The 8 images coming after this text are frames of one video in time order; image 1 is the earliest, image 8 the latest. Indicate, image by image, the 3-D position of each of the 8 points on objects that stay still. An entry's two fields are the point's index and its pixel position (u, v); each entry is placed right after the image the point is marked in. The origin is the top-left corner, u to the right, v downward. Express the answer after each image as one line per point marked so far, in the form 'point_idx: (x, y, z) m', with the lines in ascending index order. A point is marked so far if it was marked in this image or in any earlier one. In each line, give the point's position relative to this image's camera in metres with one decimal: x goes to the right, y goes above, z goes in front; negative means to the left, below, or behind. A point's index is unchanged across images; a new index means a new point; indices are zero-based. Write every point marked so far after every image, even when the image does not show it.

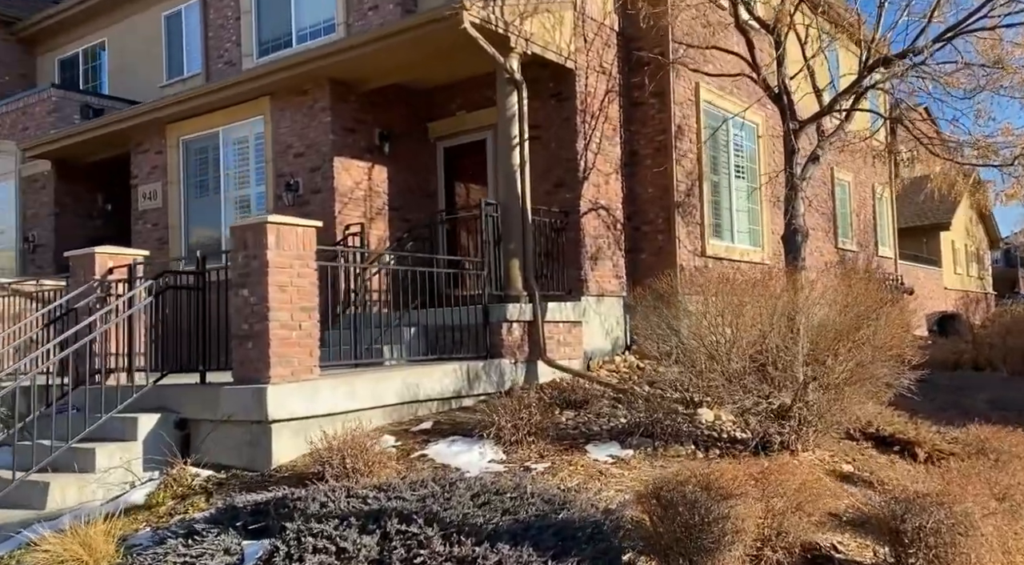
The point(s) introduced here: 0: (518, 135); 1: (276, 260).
0: (+0.1, +1.6, +9.9) m
1: (-2.1, +0.2, +7.6) m
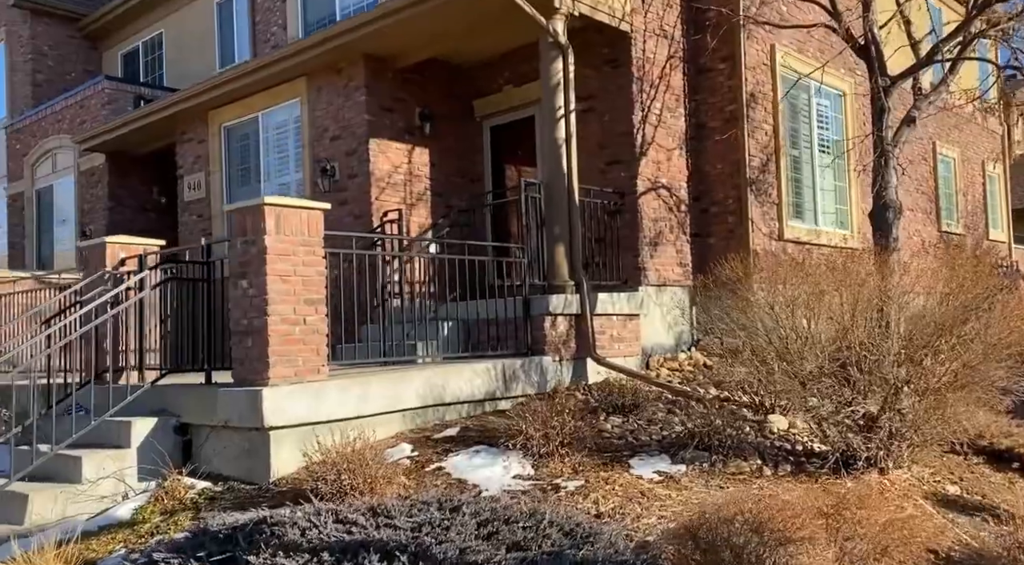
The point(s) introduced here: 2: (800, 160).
0: (+0.5, +1.7, +8.9) m
1: (-1.8, +0.3, +6.7) m
2: (+3.6, +1.5, +11.5) m
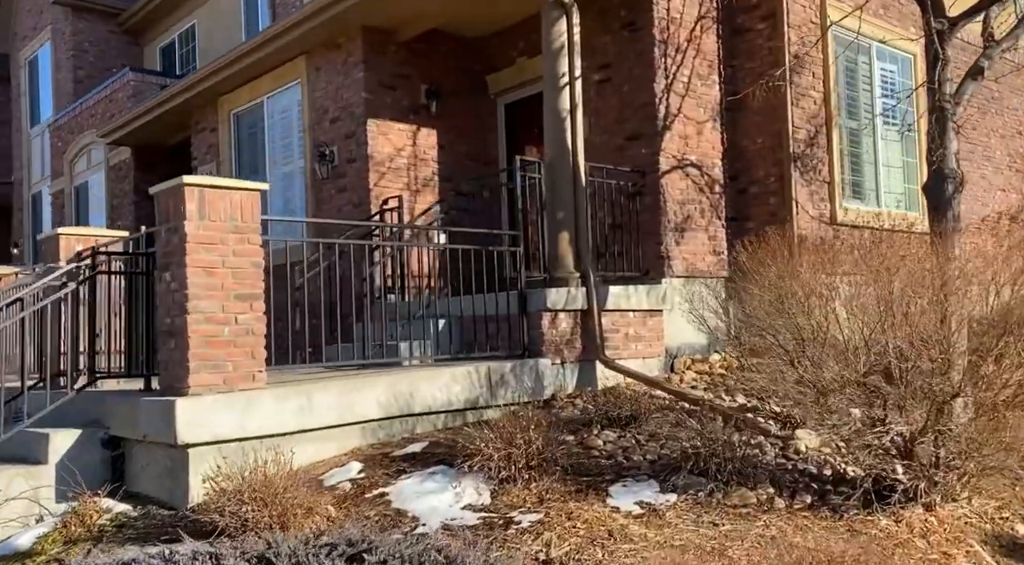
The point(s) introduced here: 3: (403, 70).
0: (+0.5, +1.7, +7.7) m
1: (-2.1, +0.3, +5.8) m
2: (+3.8, +1.6, +10.1) m
3: (-1.1, +2.1, +9.4) m
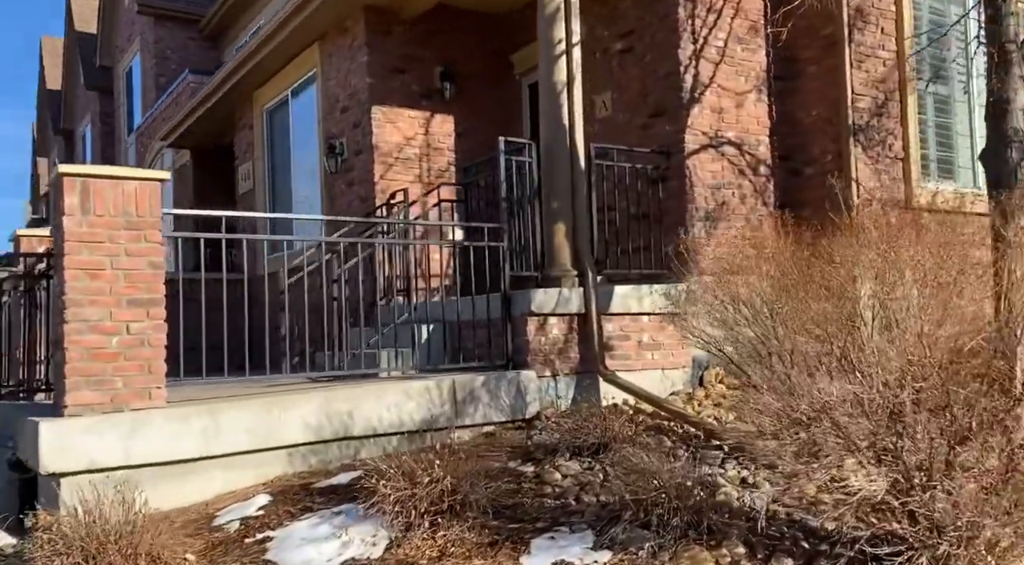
0: (+0.4, +1.7, +6.7) m
1: (-2.4, +0.3, +5.2) m
2: (+4.0, +1.7, +8.5) m
3: (-0.9, +2.1, +8.6) m
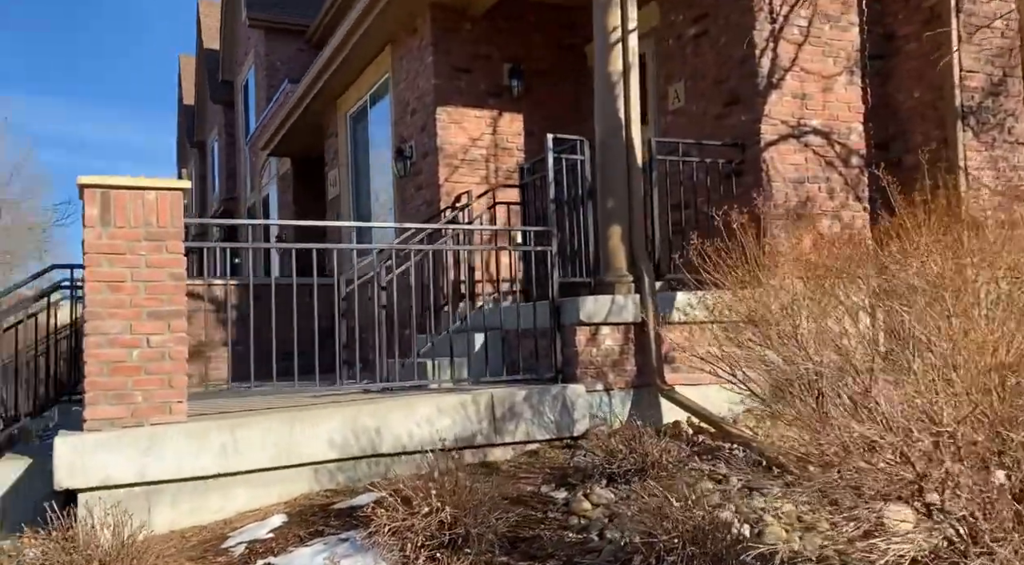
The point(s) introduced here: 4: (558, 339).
0: (+0.7, +1.7, +6.1) m
1: (-2.2, +0.2, +5.1) m
2: (+4.6, +1.7, +7.4) m
3: (-0.3, +2.1, +8.2) m
4: (+0.3, -0.4, +5.9) m
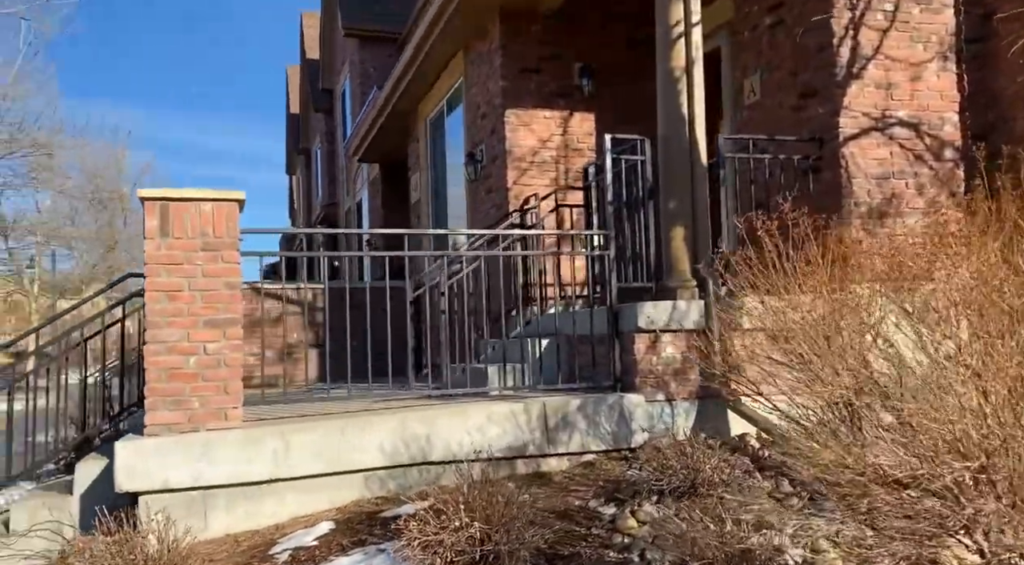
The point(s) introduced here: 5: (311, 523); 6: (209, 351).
0: (+1.1, +1.7, +5.9) m
1: (-1.9, +0.2, +5.1) m
2: (+5.1, +1.7, +6.7) m
3: (+0.4, +2.0, +8.1) m
4: (+0.6, -0.4, +5.7) m
5: (-1.1, -1.3, +5.0) m
6: (-1.7, -0.4, +5.3) m
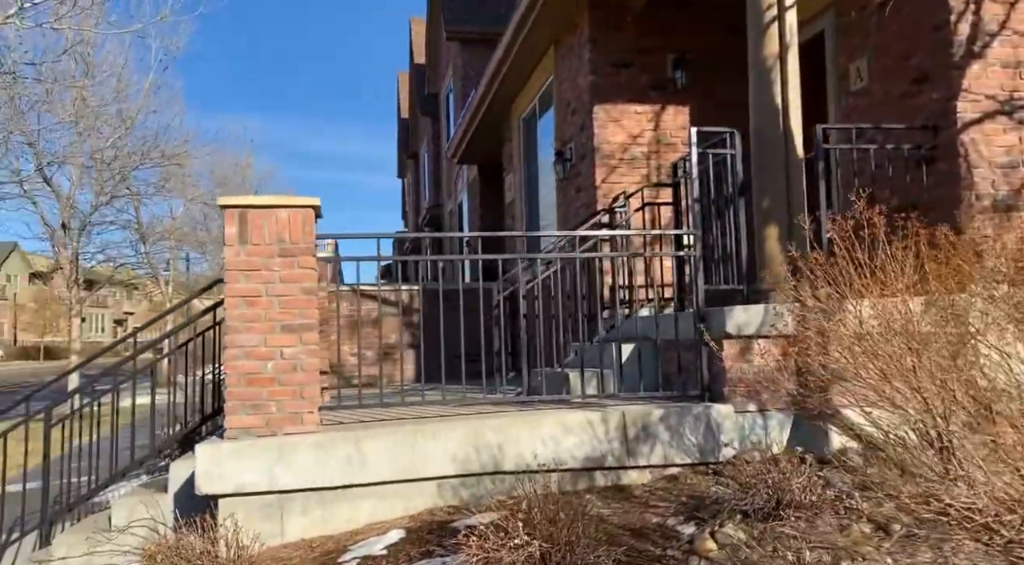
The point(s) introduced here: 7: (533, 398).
0: (+1.6, +1.7, +5.5) m
1: (-1.5, +0.2, +5.1) m
2: (+5.6, +1.7, +5.9) m
3: (+1.1, +2.0, +7.7) m
4: (+1.1, -0.4, +5.3) m
5: (-0.7, -1.3, +4.9) m
6: (-1.3, -0.4, +5.2) m
7: (+0.1, -0.7, +5.9) m
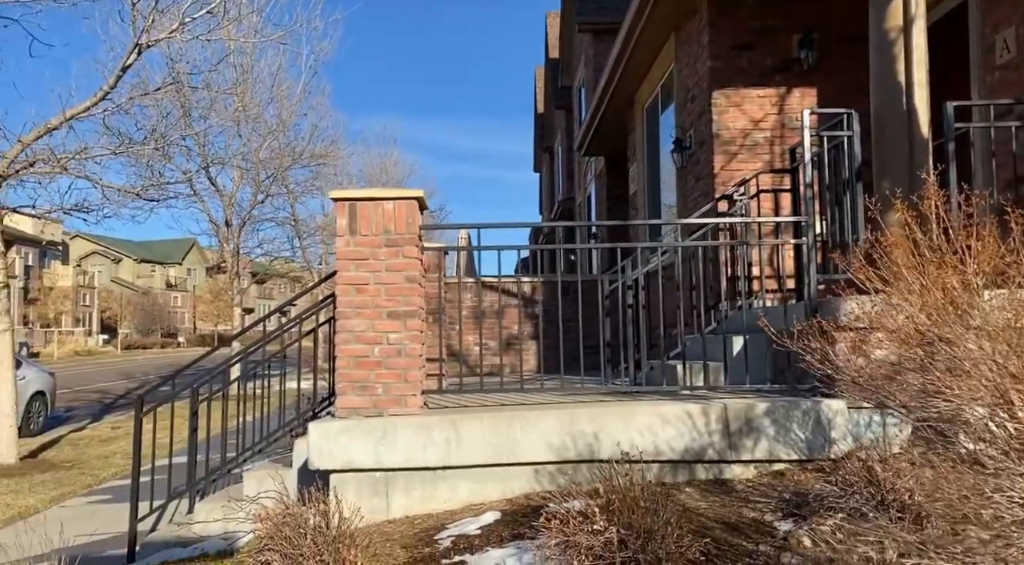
0: (+2.2, +1.7, +5.2) m
1: (-1.0, +0.2, +5.3) m
2: (+6.2, +1.7, +4.9) m
3: (+2.1, +2.1, +7.5) m
4: (+1.7, -0.3, +5.1) m
5: (-0.2, -1.2, +4.9) m
6: (-0.7, -0.3, +5.4) m
7: (+0.8, -0.7, +5.8) m
